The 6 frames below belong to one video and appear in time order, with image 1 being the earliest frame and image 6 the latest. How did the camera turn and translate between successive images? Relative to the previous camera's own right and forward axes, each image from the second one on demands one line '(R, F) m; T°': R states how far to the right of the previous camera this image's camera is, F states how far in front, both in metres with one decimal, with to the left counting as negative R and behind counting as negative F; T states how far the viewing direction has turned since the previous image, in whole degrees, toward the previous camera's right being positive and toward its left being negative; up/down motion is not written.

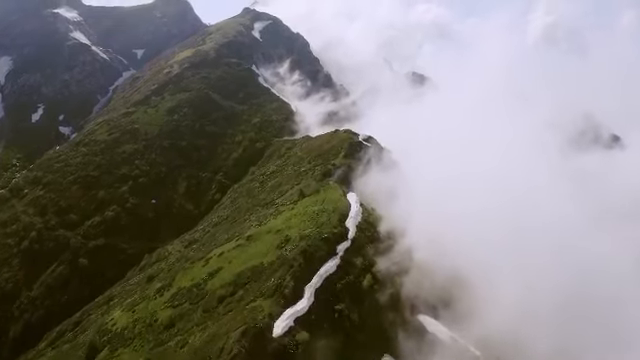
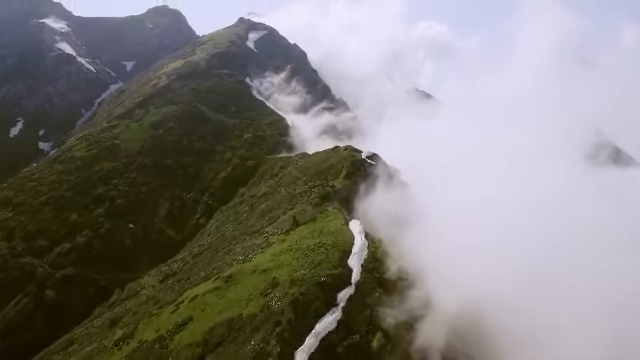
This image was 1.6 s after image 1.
(+0.3, +19.0) m; 0°
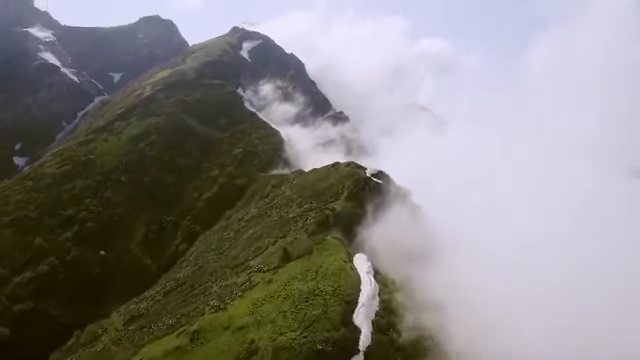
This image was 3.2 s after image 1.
(+0.2, +19.5) m; 0°
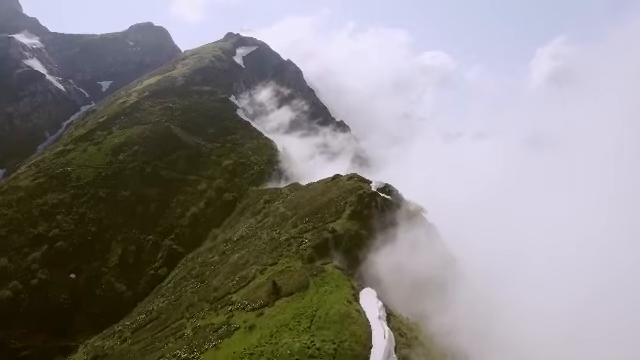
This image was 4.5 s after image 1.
(+0.1, +15.5) m; 0°
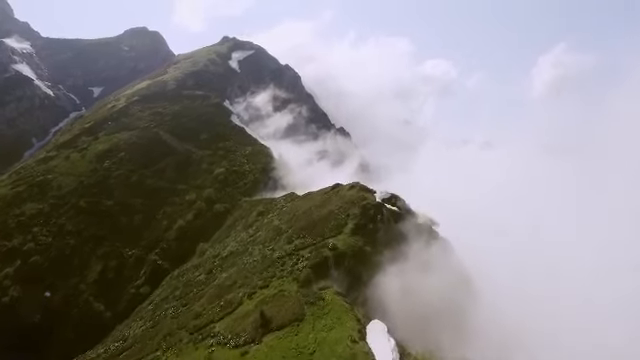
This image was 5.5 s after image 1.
(0.0, +10.6) m; 0°
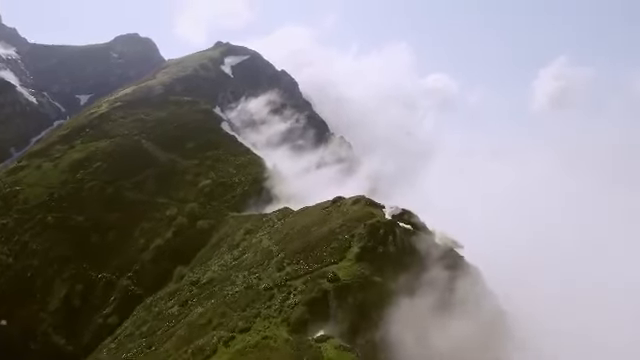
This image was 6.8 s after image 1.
(+0.1, +15.0) m; 0°
